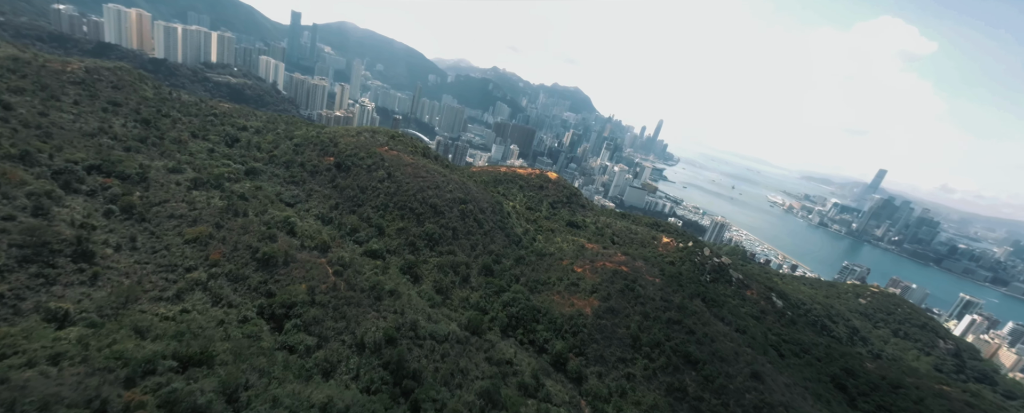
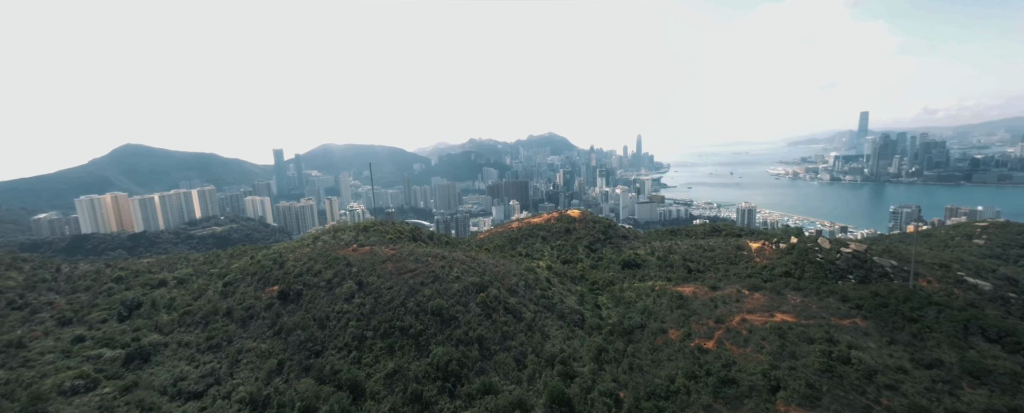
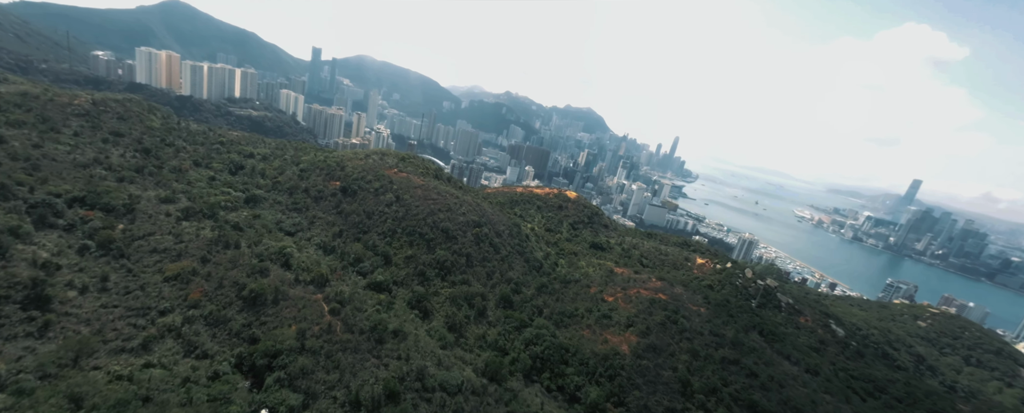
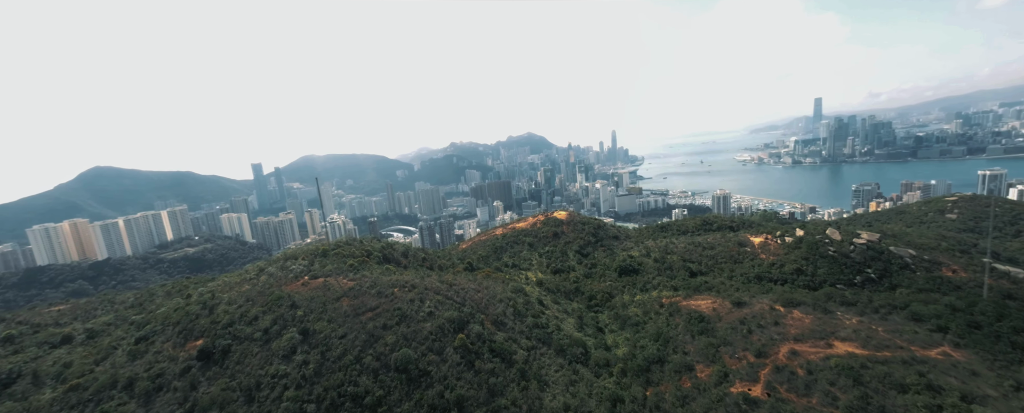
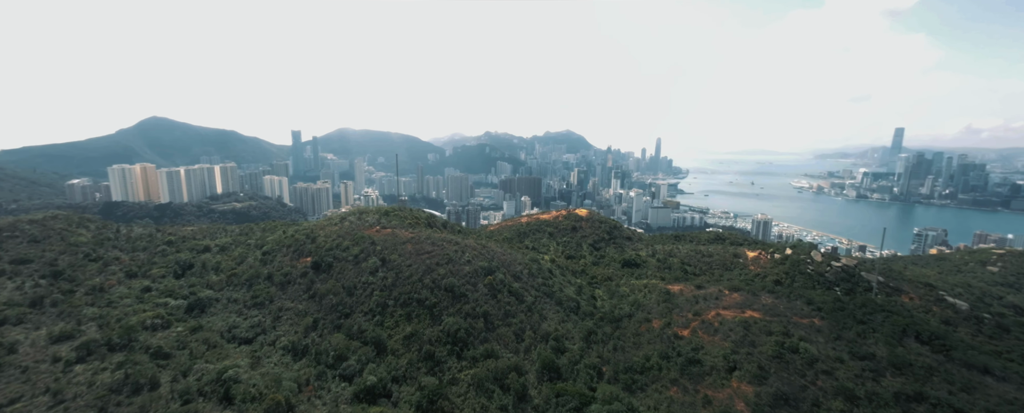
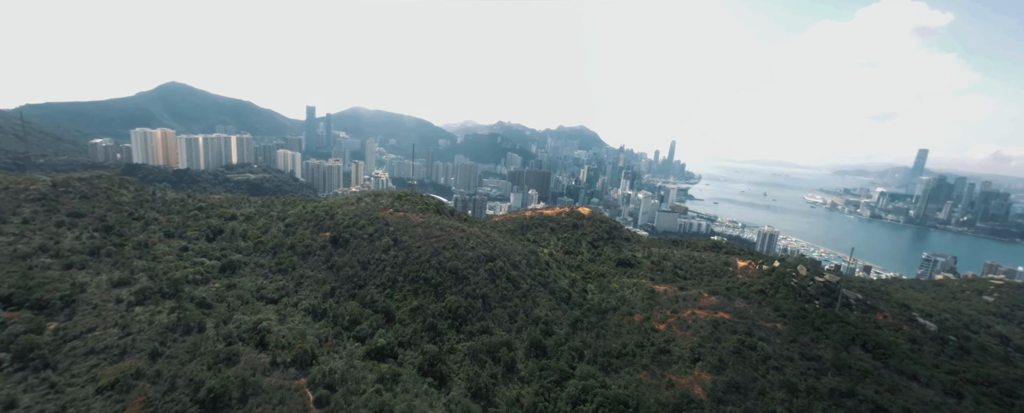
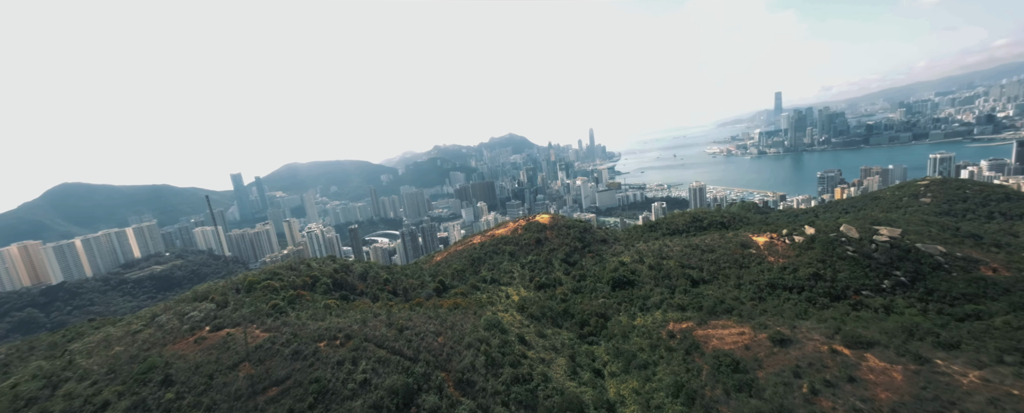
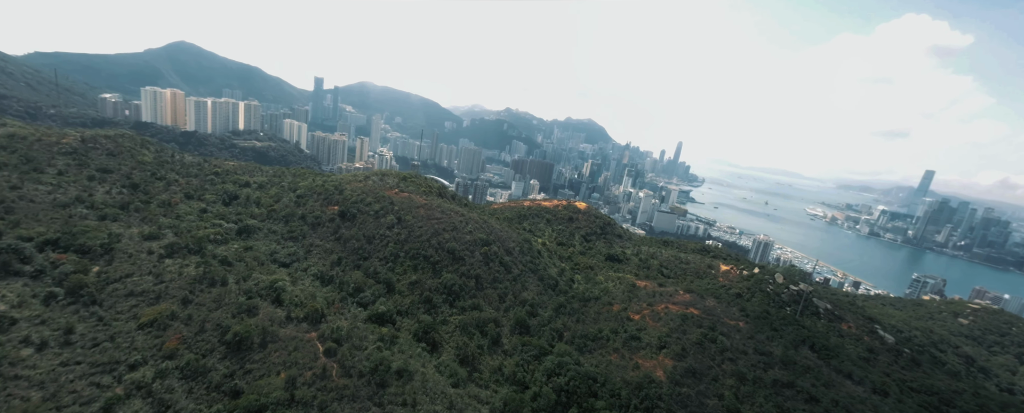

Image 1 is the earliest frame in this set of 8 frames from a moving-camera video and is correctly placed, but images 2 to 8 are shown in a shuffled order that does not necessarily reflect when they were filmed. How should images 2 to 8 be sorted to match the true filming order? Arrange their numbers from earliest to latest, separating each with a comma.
3, 8, 6, 5, 2, 4, 7
